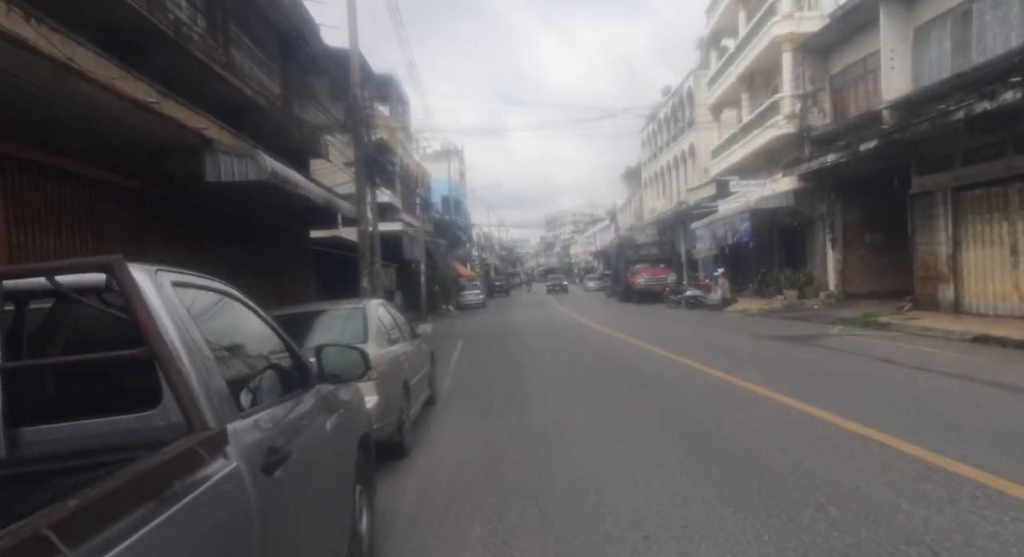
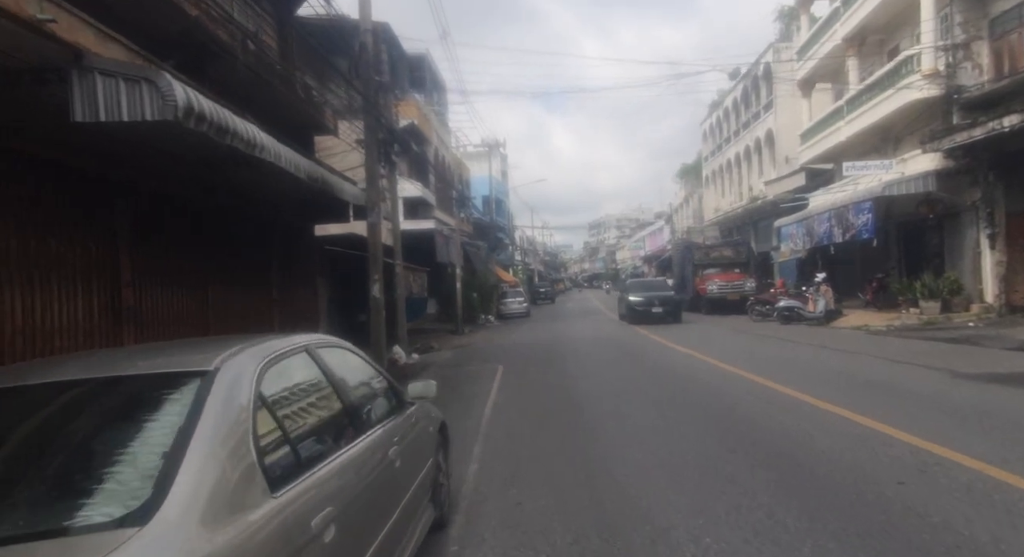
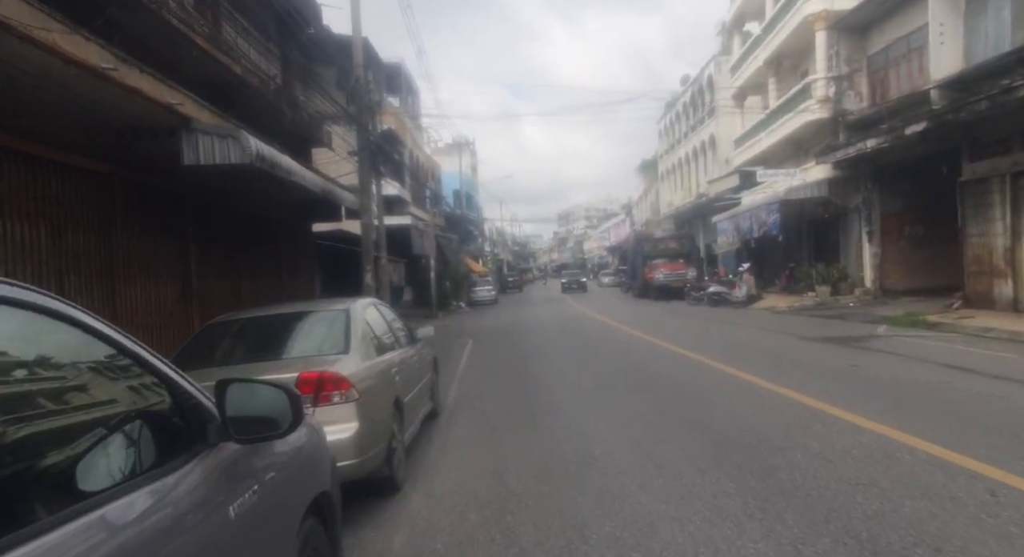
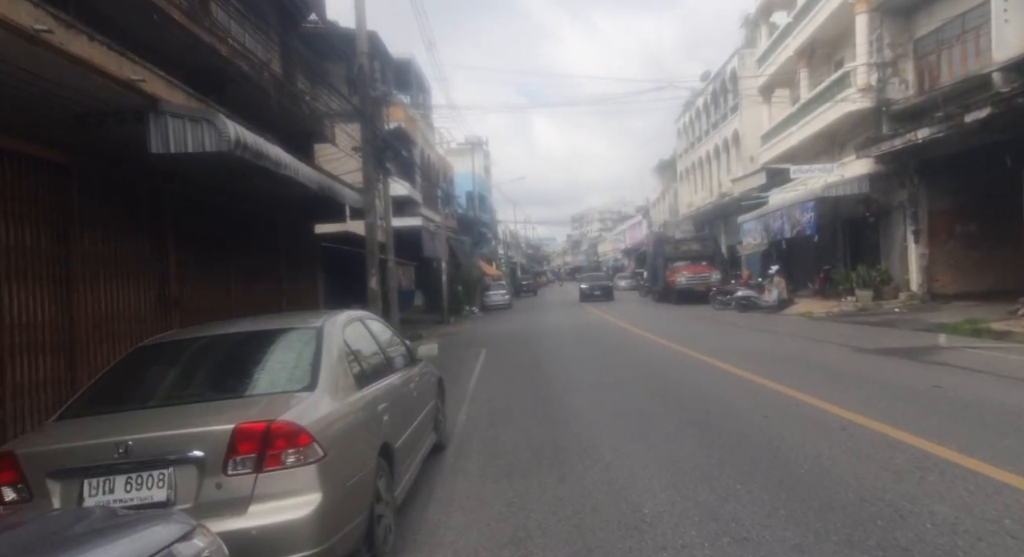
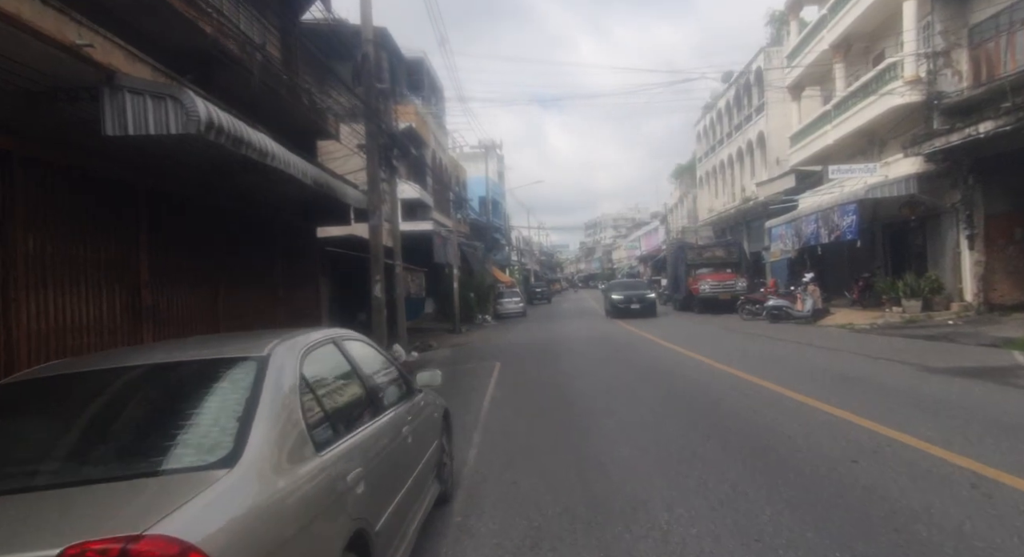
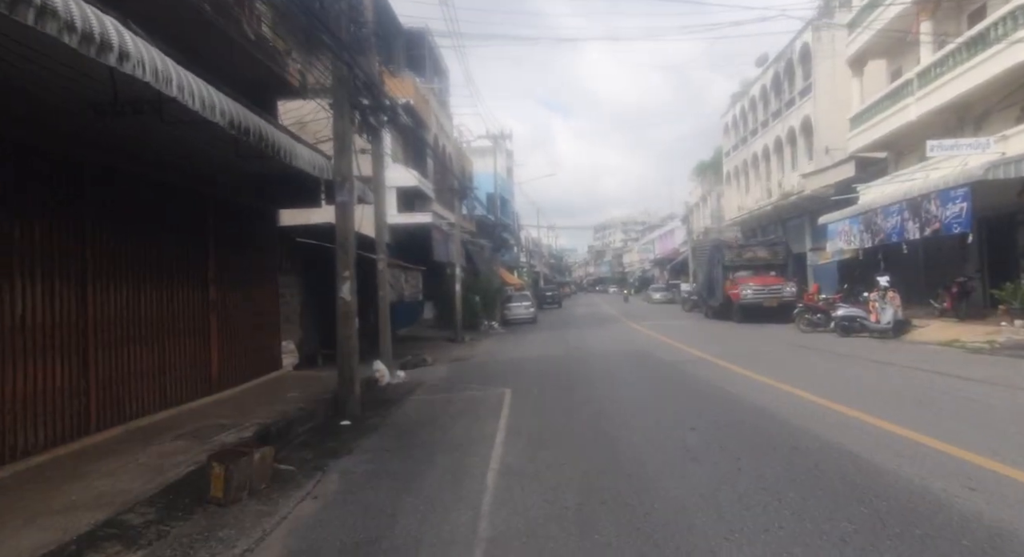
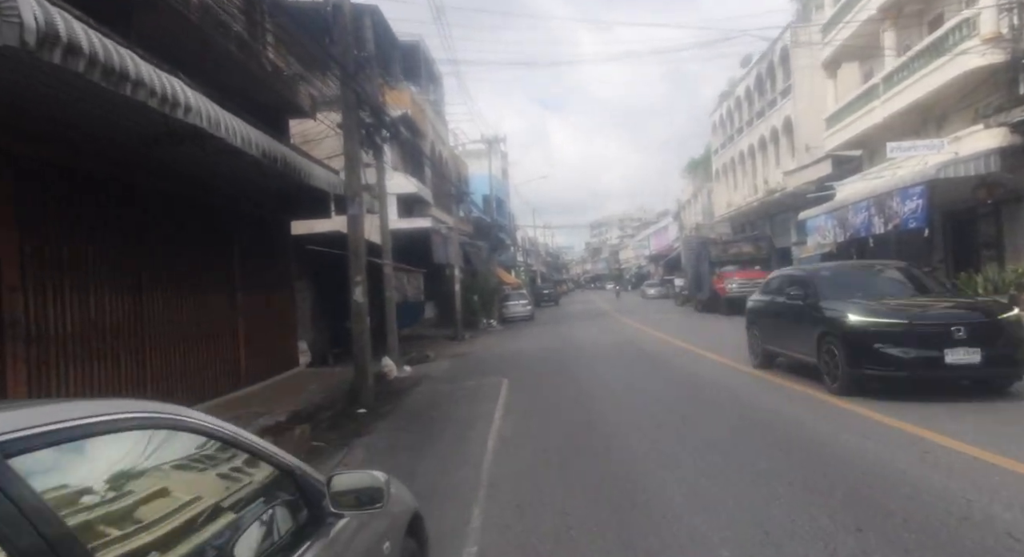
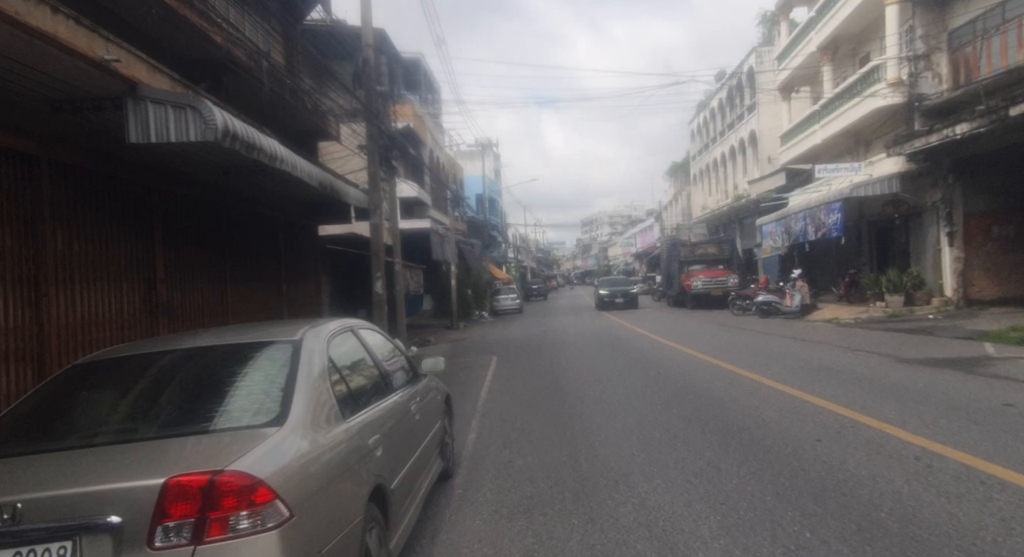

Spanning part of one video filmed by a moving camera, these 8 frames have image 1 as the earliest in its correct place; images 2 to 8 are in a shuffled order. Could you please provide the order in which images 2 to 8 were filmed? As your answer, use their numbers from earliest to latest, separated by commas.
3, 4, 8, 5, 2, 7, 6
